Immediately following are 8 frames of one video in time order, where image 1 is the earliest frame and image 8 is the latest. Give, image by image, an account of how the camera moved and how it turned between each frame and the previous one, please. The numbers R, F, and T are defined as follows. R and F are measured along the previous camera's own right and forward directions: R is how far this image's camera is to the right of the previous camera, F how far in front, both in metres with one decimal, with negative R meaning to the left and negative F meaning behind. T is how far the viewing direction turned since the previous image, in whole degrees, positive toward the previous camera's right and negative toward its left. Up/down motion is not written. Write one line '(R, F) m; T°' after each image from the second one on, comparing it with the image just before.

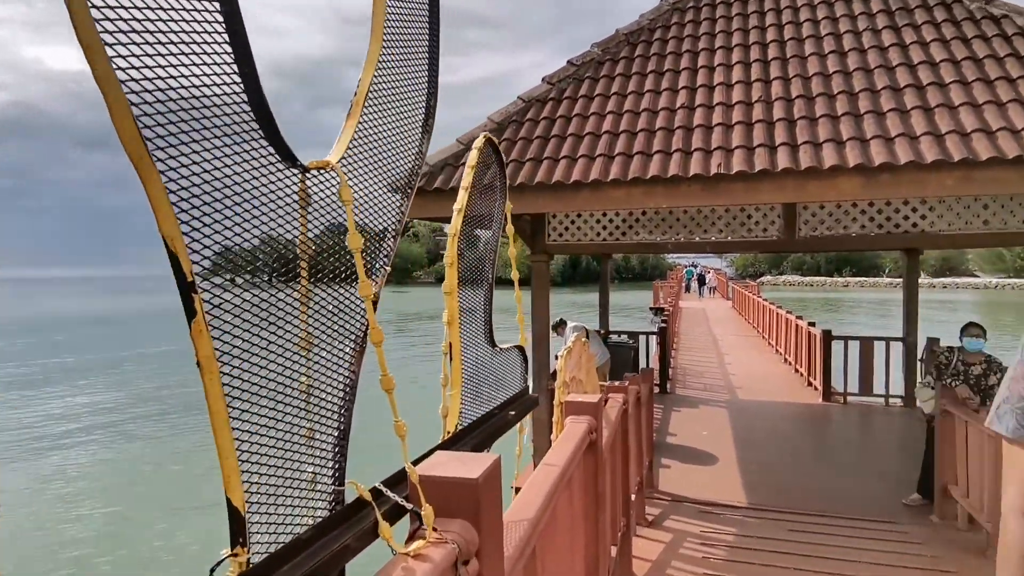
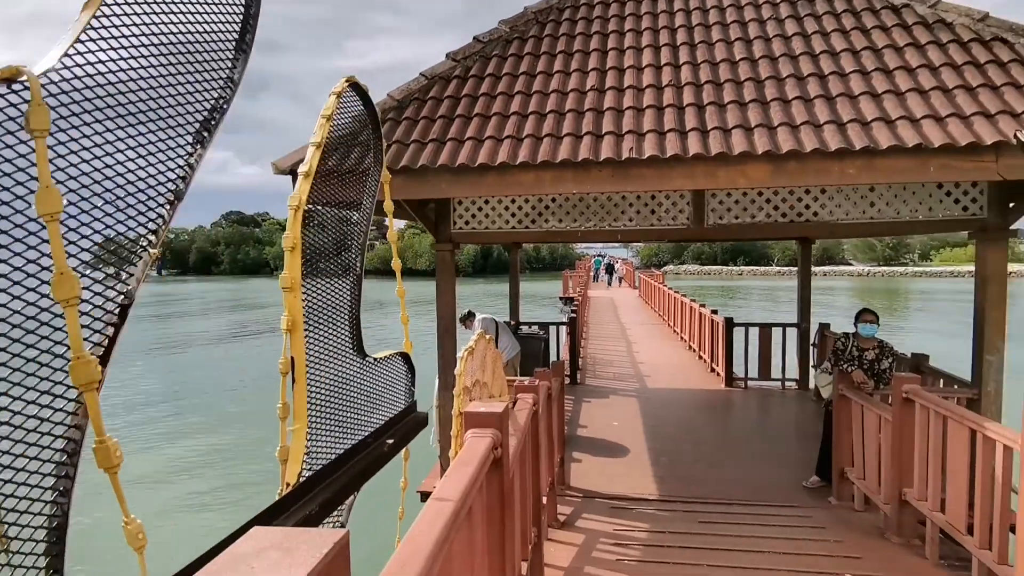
(+0.1, +0.3) m; +8°
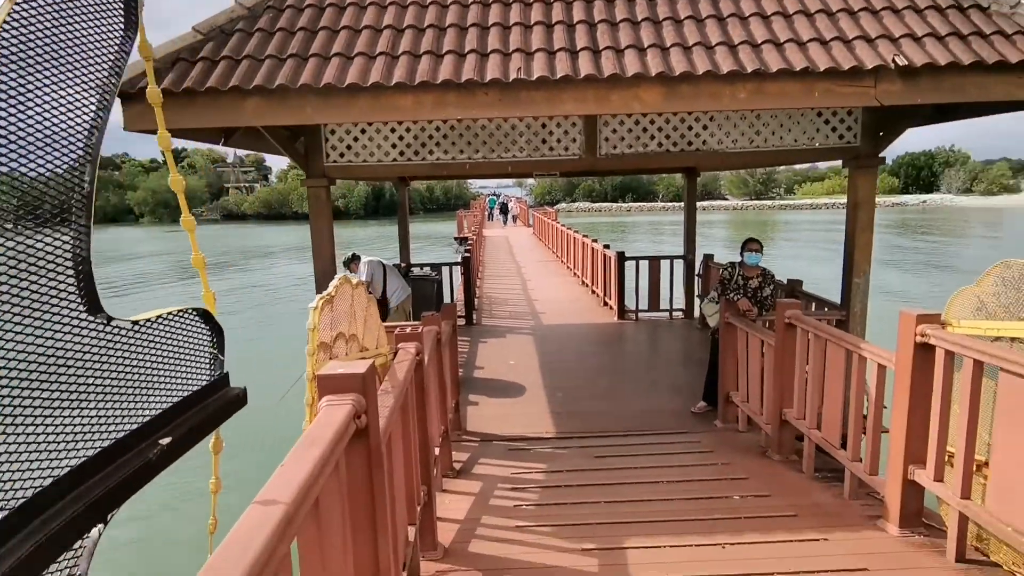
(+0.1, +0.3) m; +10°
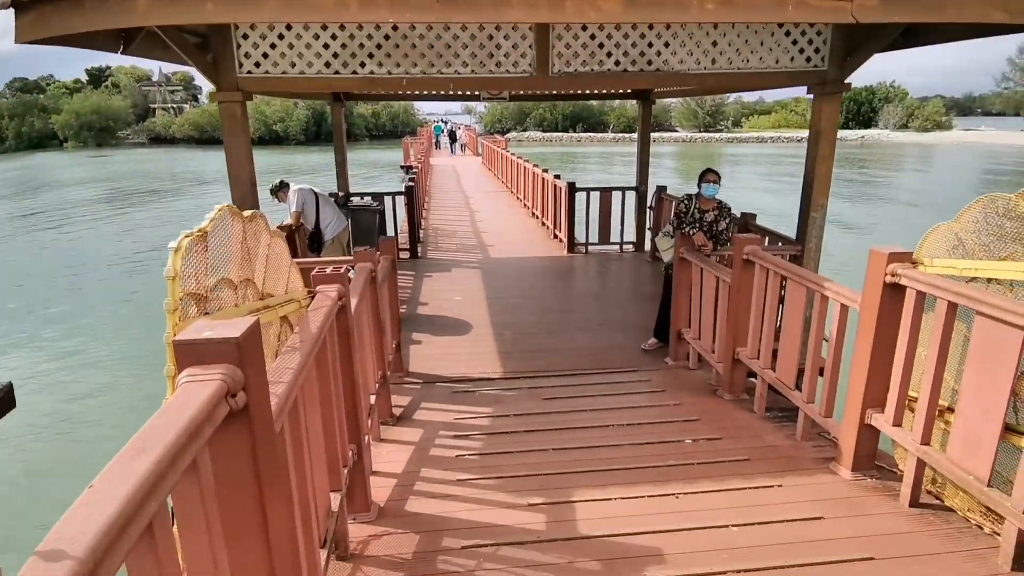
(0.0, +0.3) m; +5°
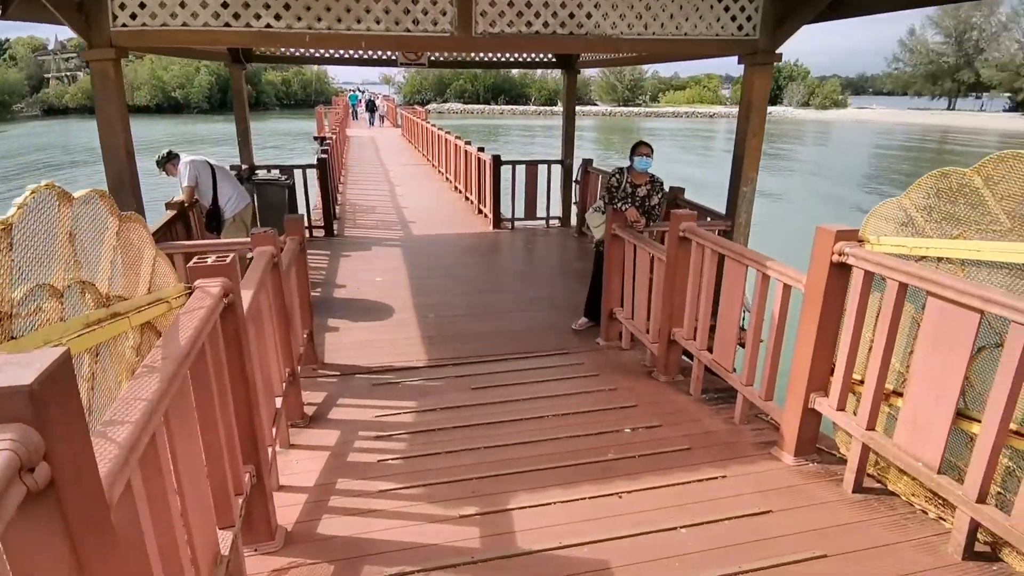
(0.0, +0.3) m; +7°
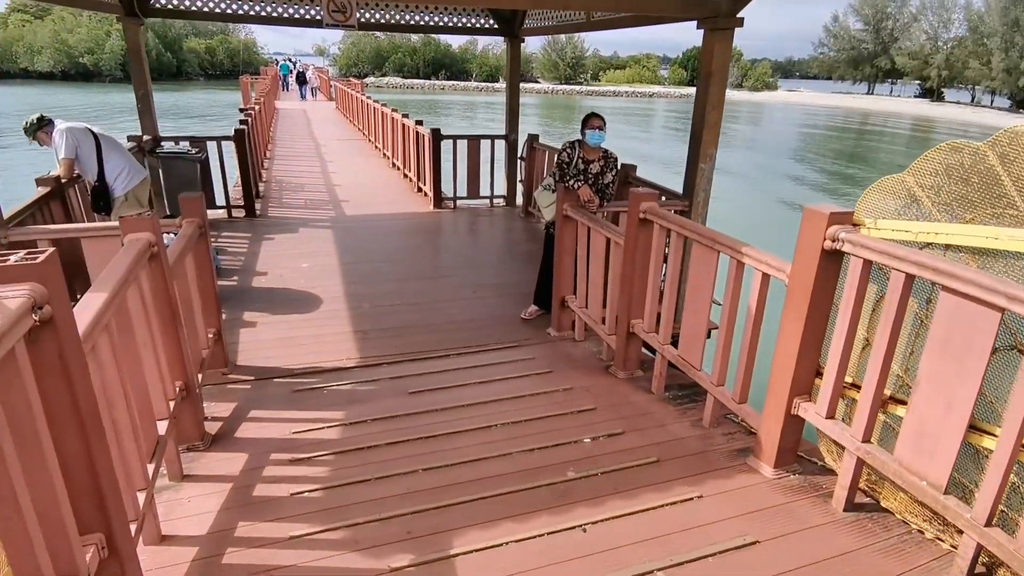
(0.0, +0.4) m; +5°
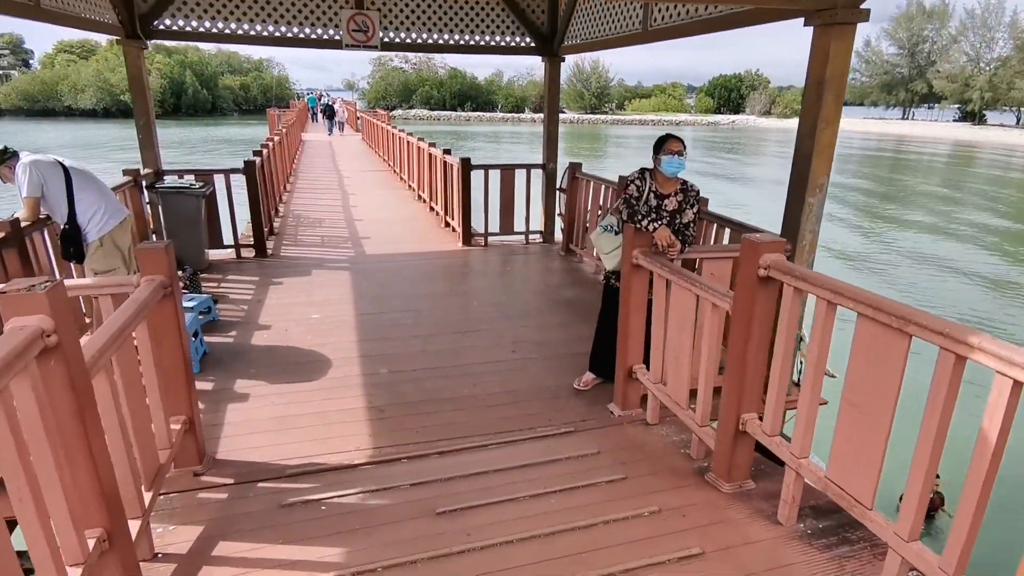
(-0.2, +0.8) m; -2°
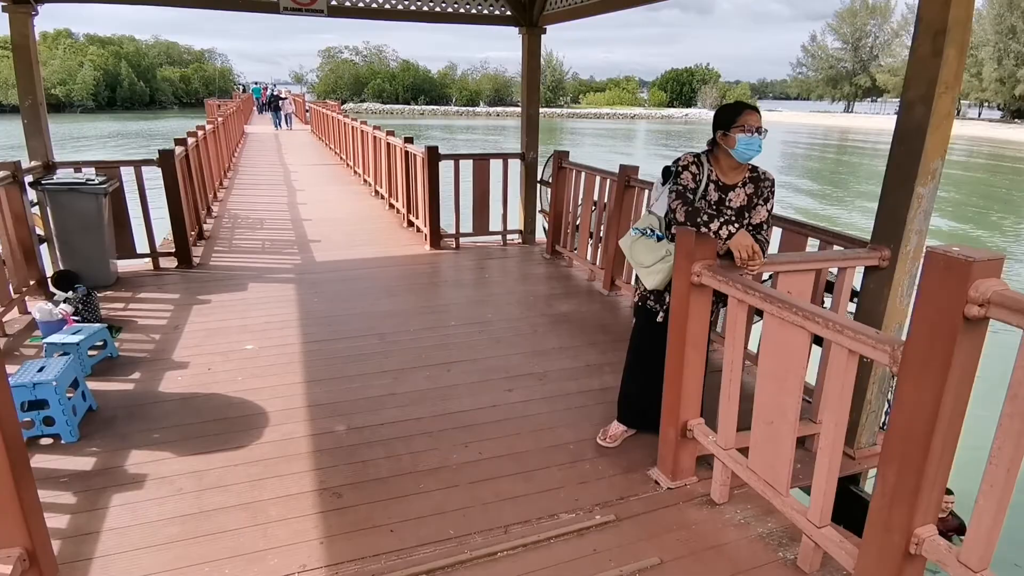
(-0.2, +0.9) m; +4°
